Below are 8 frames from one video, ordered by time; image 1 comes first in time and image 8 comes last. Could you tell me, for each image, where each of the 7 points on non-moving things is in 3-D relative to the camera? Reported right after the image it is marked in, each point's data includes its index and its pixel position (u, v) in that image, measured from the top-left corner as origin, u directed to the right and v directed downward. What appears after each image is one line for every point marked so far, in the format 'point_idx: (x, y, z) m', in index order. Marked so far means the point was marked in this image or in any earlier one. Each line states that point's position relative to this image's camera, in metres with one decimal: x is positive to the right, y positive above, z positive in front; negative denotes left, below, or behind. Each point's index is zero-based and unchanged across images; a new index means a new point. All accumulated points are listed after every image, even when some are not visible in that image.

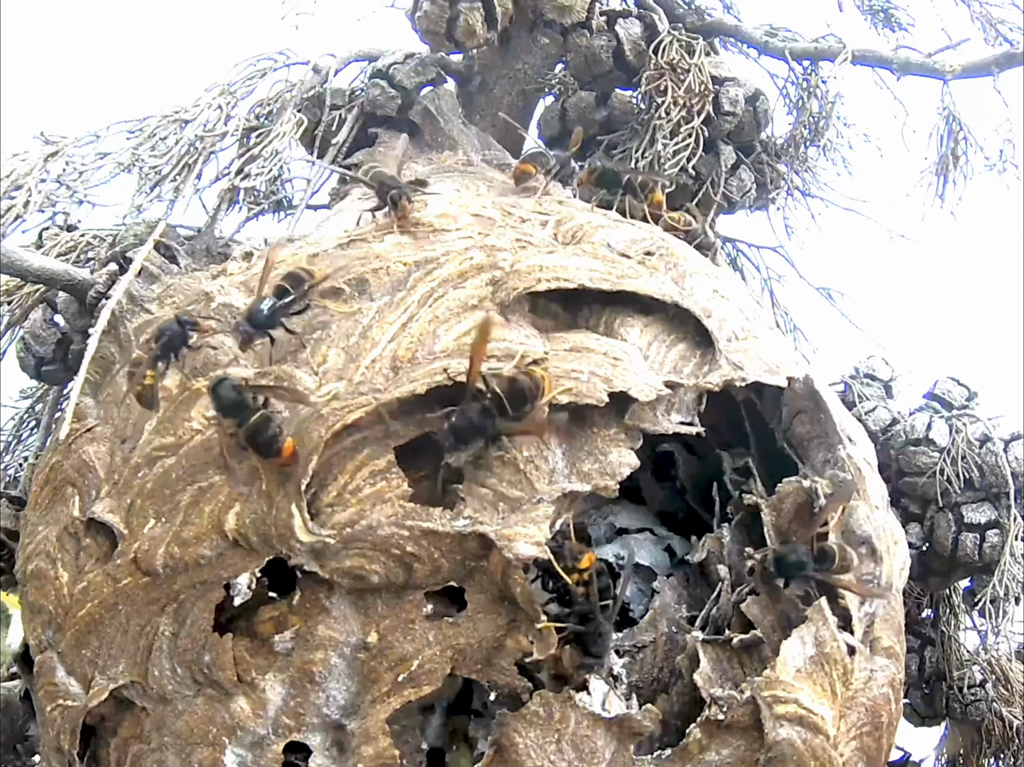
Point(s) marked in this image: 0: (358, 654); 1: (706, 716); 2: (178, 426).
0: (-0.2, -0.4, +1.8) m
1: (+0.3, -0.5, +1.8) m
2: (-0.5, -0.1, +2.0) m
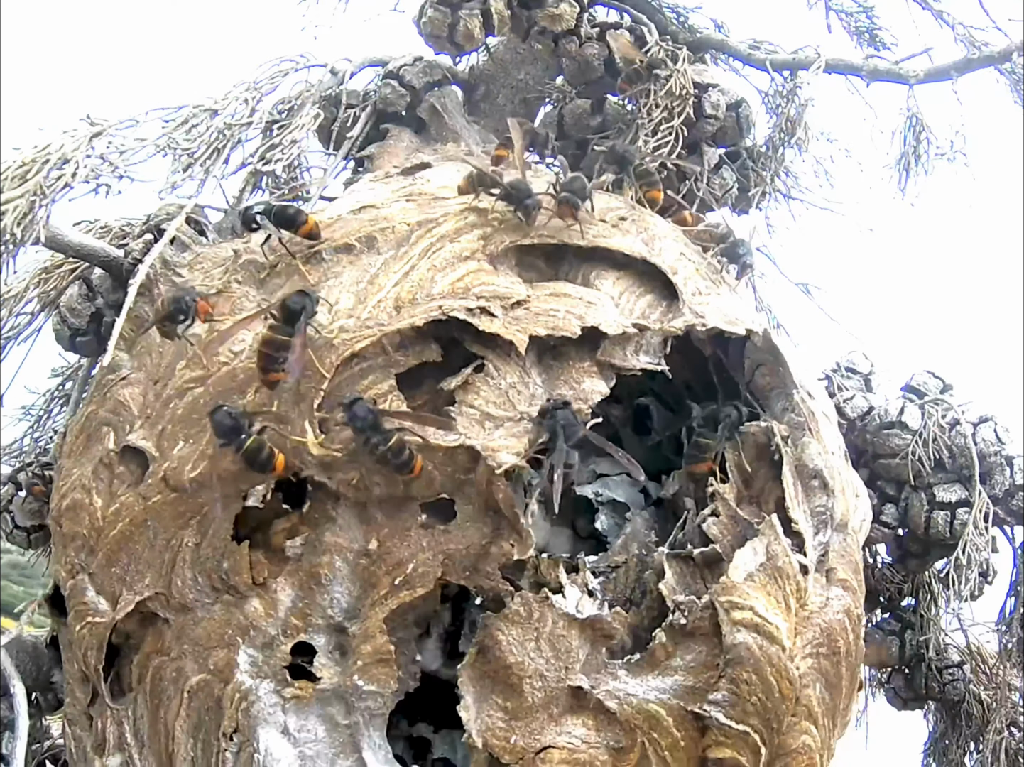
0: (-0.3, -0.3, +2.0) m
1: (+0.3, -0.4, +2.0) m
2: (-0.6, 0.0, +2.2) m
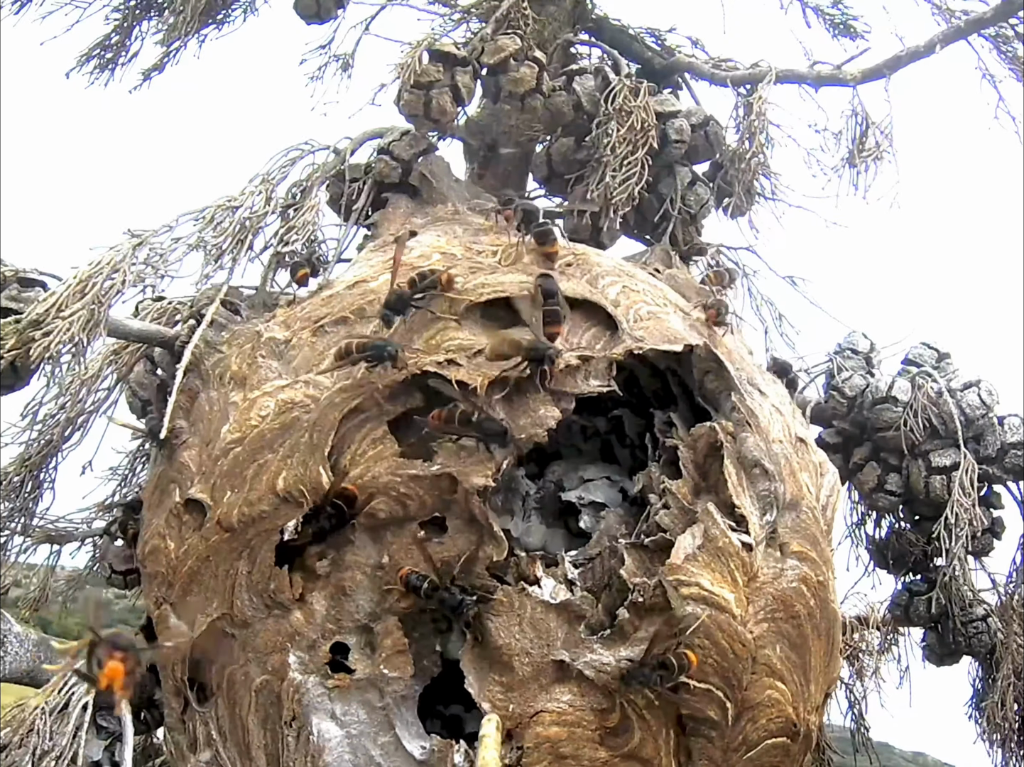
0: (-0.3, -0.4, +2.5) m
1: (+0.2, -0.5, +2.4) m
2: (-0.6, -0.1, +2.7) m
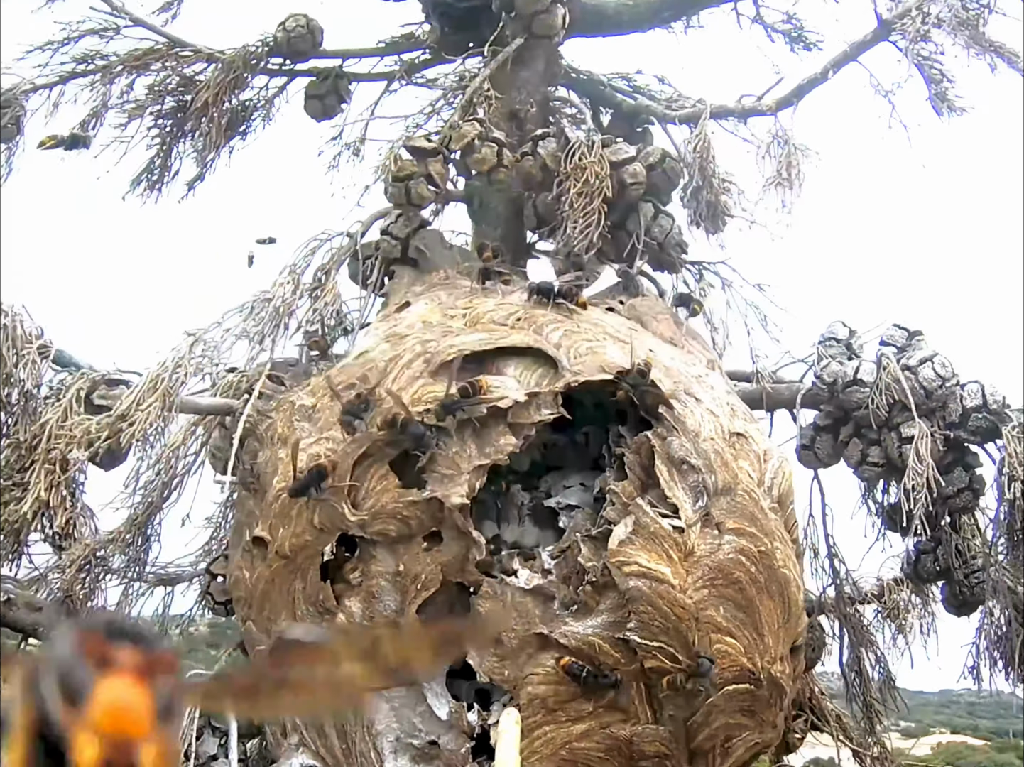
0: (-0.3, -0.5, +3.2) m
1: (+0.2, -0.5, +3.1) m
2: (-0.6, -0.3, +3.5) m
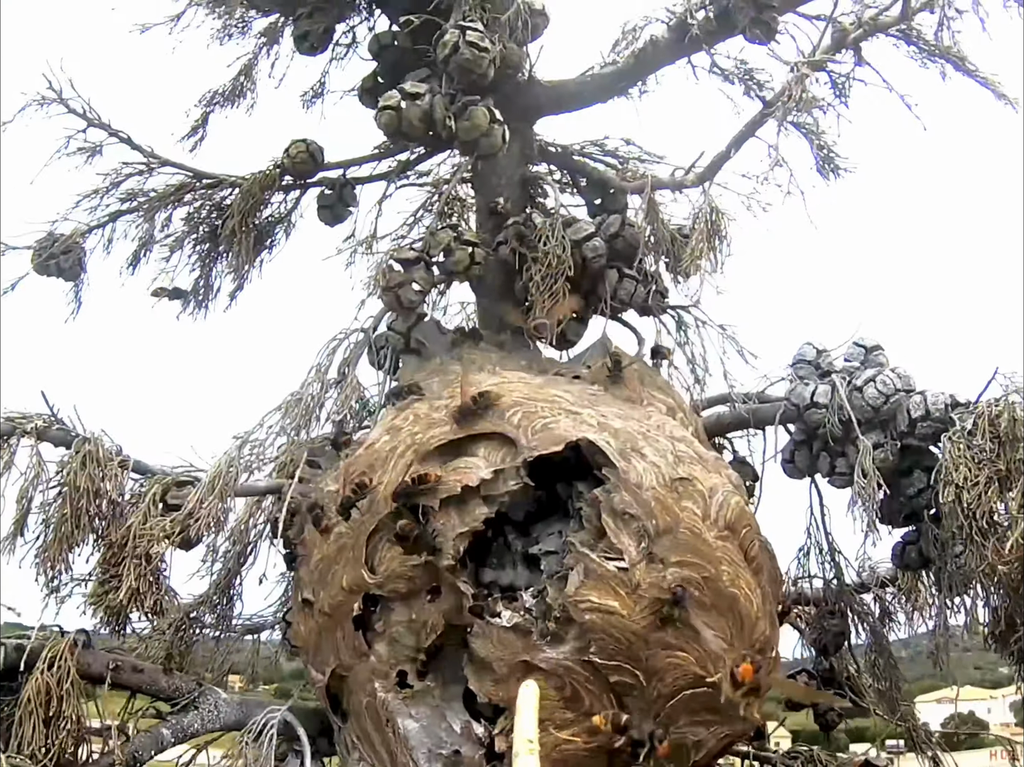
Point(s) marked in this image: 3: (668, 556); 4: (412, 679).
0: (-0.3, -0.8, +4.1) m
1: (+0.2, -0.8, +3.9) m
2: (-0.7, -0.6, +4.3) m
3: (+0.5, -0.6, +4.0) m
4: (-0.3, -1.0, +4.0) m
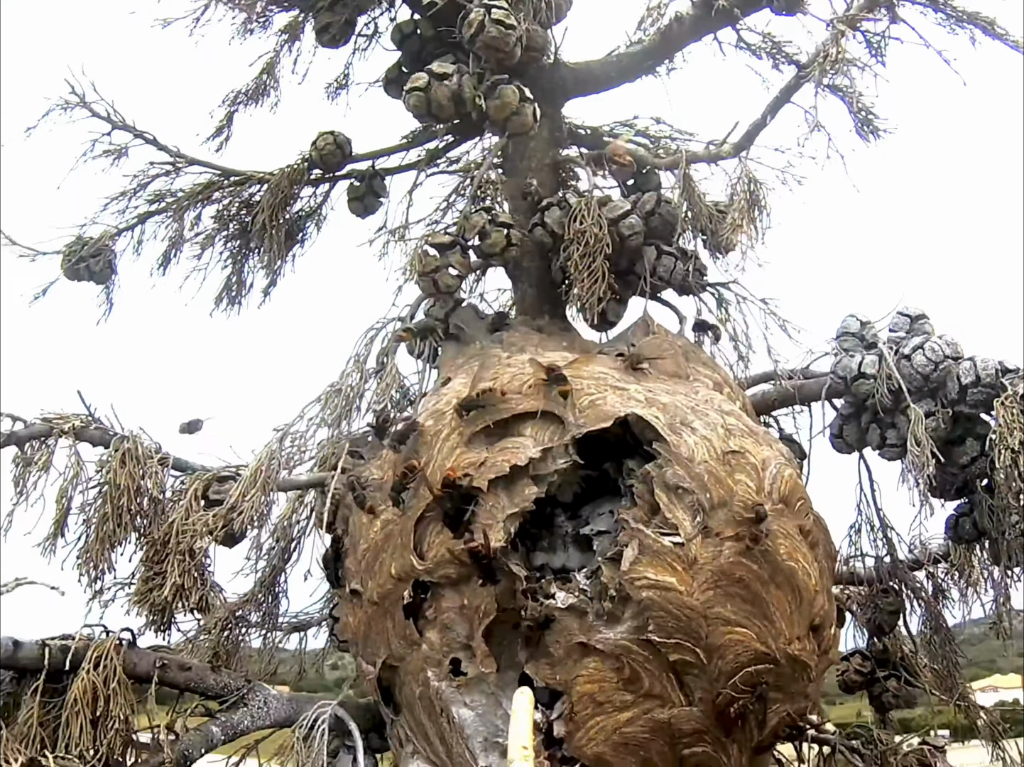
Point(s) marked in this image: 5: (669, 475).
0: (-0.2, -0.8, +4.0) m
1: (+0.3, -0.7, +3.8) m
2: (-0.5, -0.5, +4.2) m
3: (+0.7, -0.5, +3.9) m
4: (-0.2, -0.9, +4.0) m
5: (+0.5, -0.3, +4.0) m
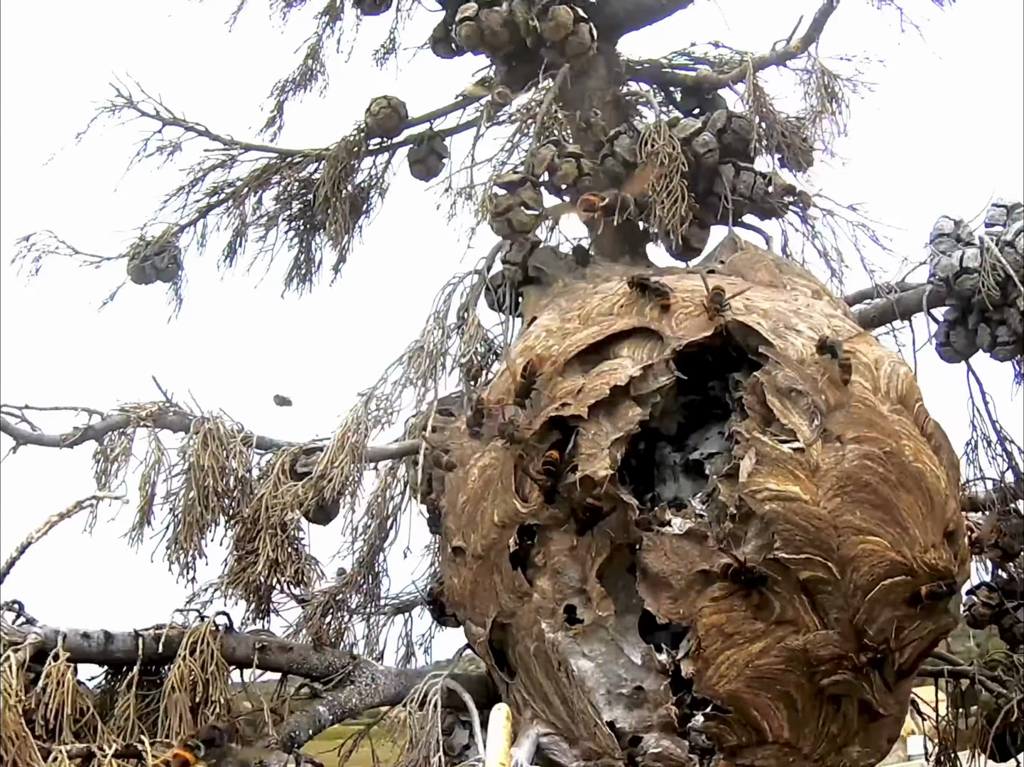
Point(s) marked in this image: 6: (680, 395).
0: (+0.2, -0.5, +3.7) m
1: (+0.6, -0.4, +3.5) m
2: (-0.2, -0.4, +4.0) m
3: (+1.0, -0.1, +3.6) m
4: (+0.2, -0.7, +3.7) m
5: (+0.8, 0.0, +3.6) m
6: (+0.5, 0.0, +3.9) m
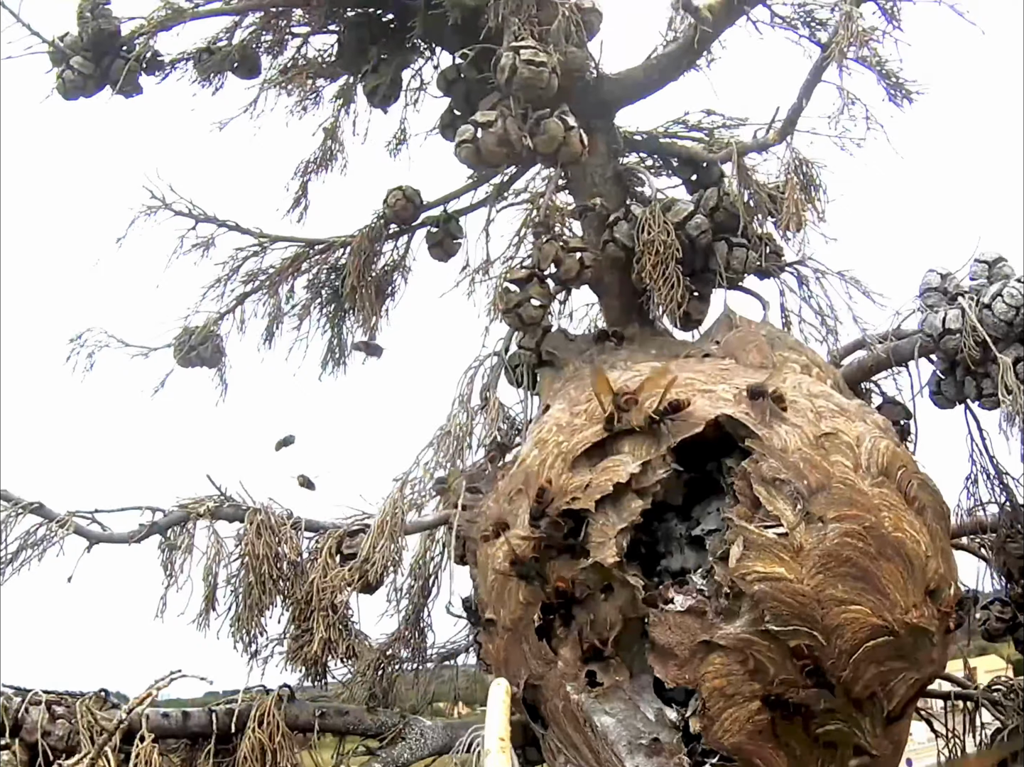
0: (+0.3, -0.9, +4.2) m
1: (+0.7, -0.7, +4.0) m
2: (-0.1, -0.7, +4.5) m
3: (+1.1, -0.4, +4.0) m
4: (+0.3, -1.0, +4.2) m
5: (+0.9, -0.3, +4.1) m
6: (+0.6, -0.3, +4.4) m
